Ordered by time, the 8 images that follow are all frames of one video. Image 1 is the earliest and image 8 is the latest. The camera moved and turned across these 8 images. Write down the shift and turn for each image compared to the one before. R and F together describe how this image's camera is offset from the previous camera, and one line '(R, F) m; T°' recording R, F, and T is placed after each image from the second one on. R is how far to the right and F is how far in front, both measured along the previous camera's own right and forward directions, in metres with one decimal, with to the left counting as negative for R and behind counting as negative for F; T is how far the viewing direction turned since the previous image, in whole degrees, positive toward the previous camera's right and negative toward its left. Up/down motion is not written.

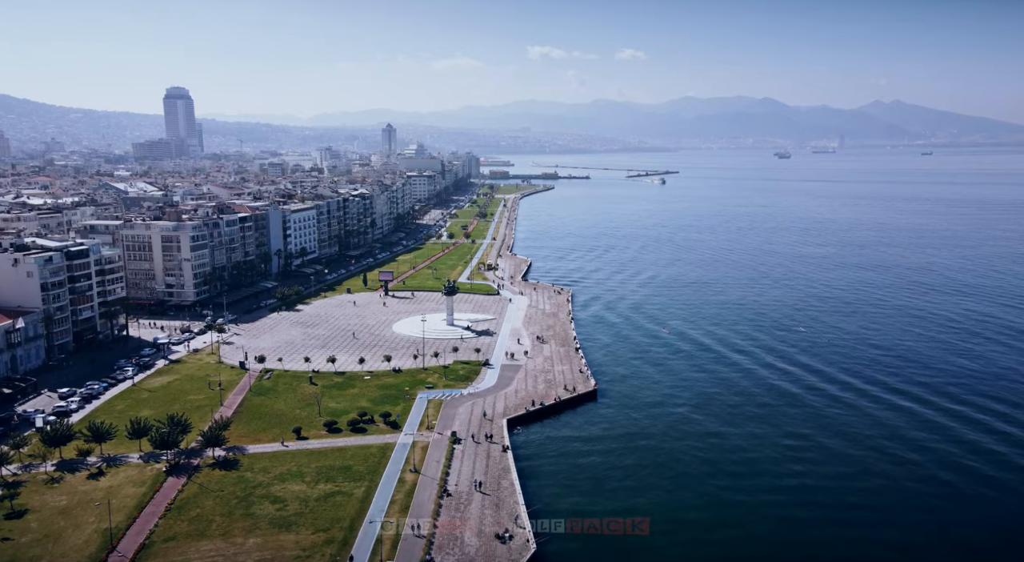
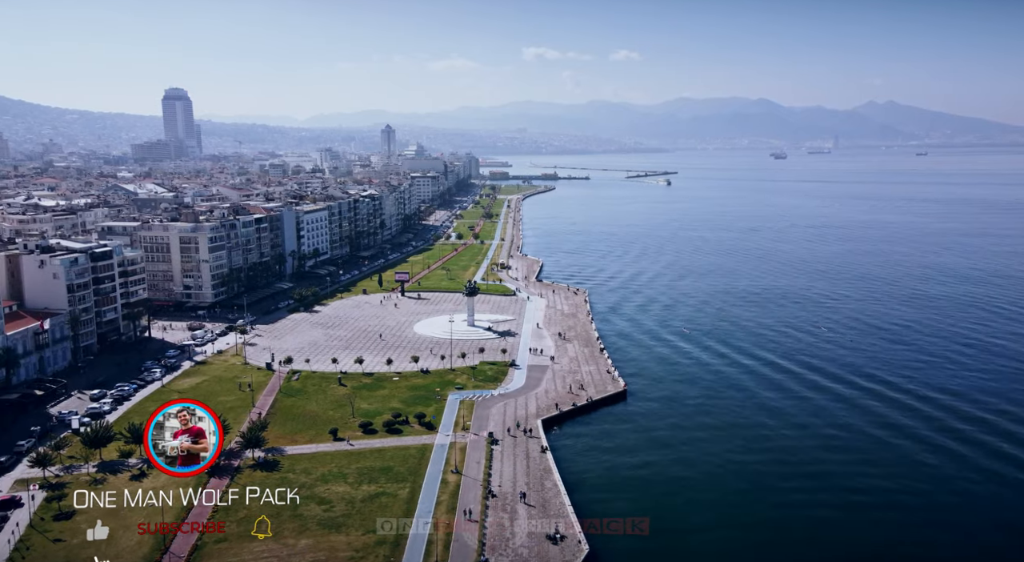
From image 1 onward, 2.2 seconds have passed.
(-2.9, 0.0) m; 0°
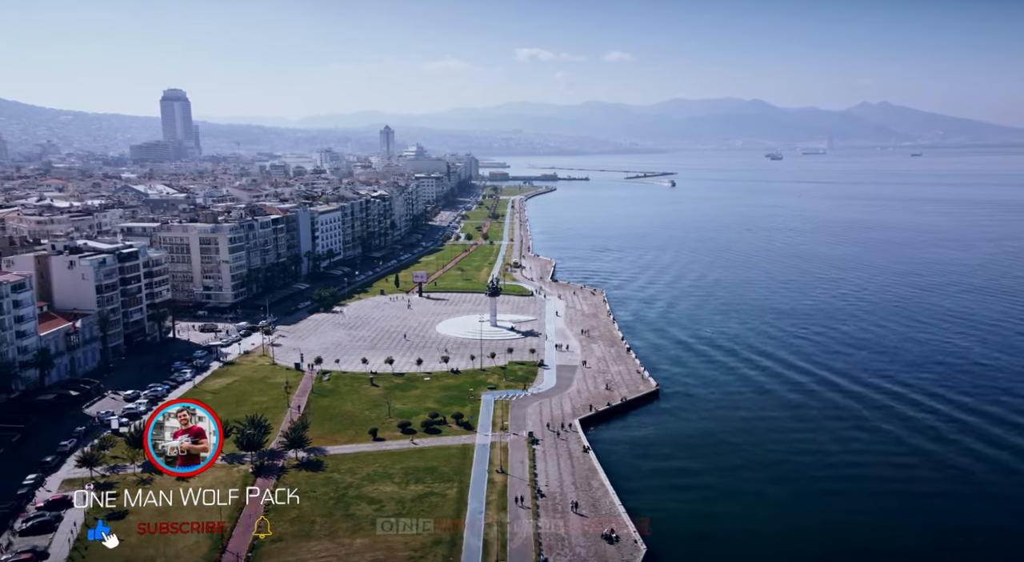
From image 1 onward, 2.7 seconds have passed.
(-3.2, -0.1) m; 0°
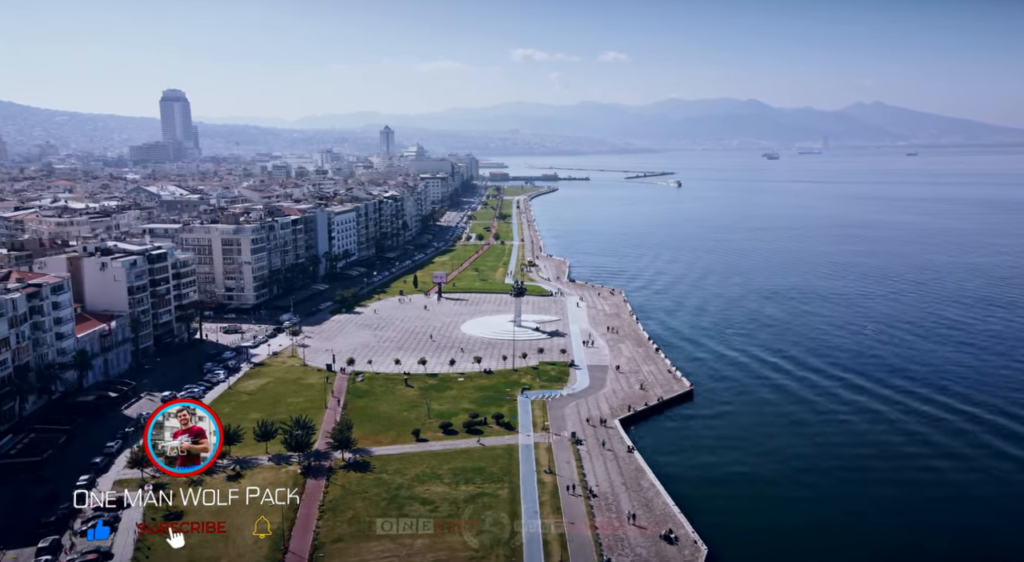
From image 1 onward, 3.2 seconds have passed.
(-3.3, -0.1) m; 0°
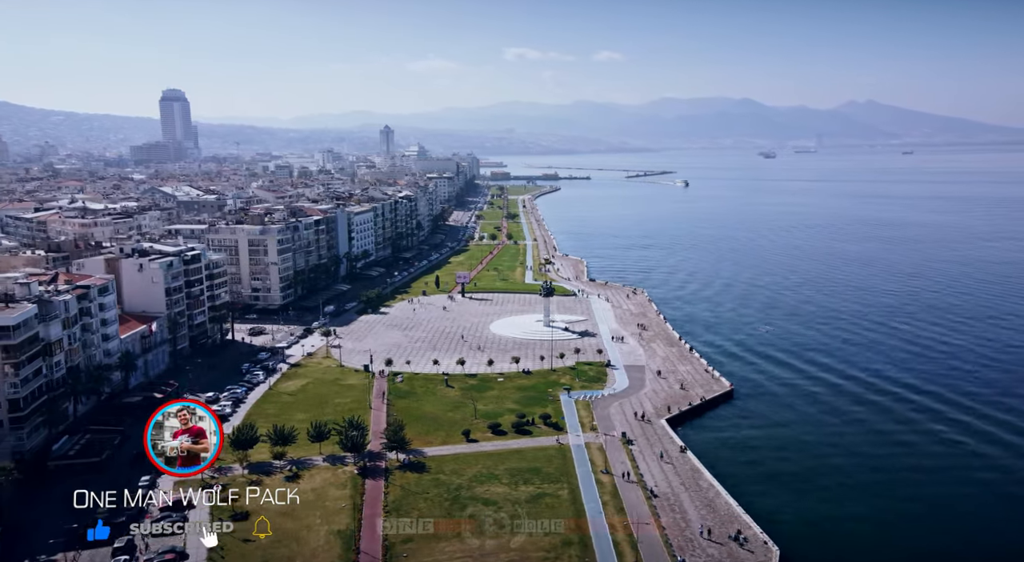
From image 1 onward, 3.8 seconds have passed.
(-3.9, -0.2) m; 0°
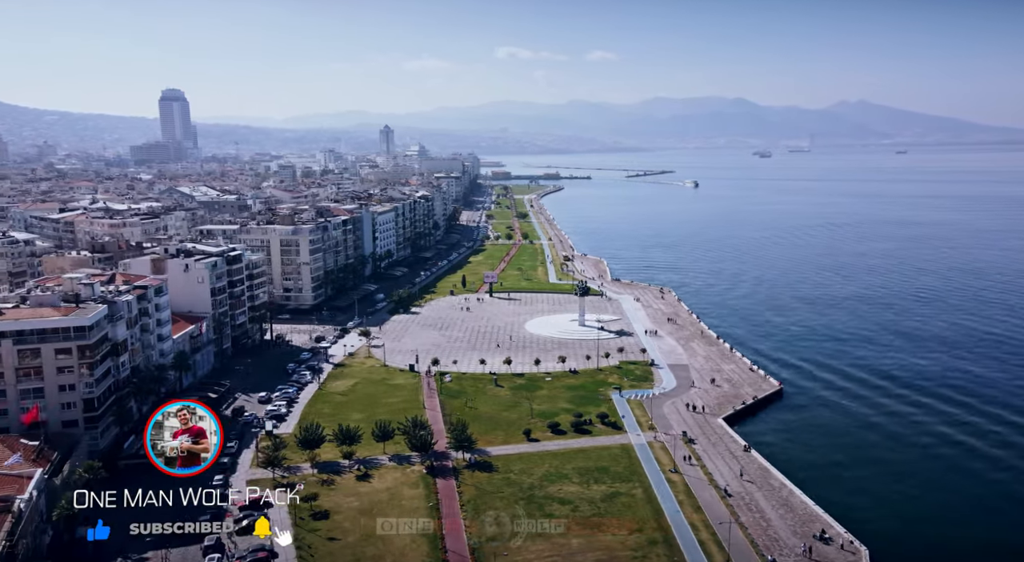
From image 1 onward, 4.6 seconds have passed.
(-4.8, -0.1) m; 0°
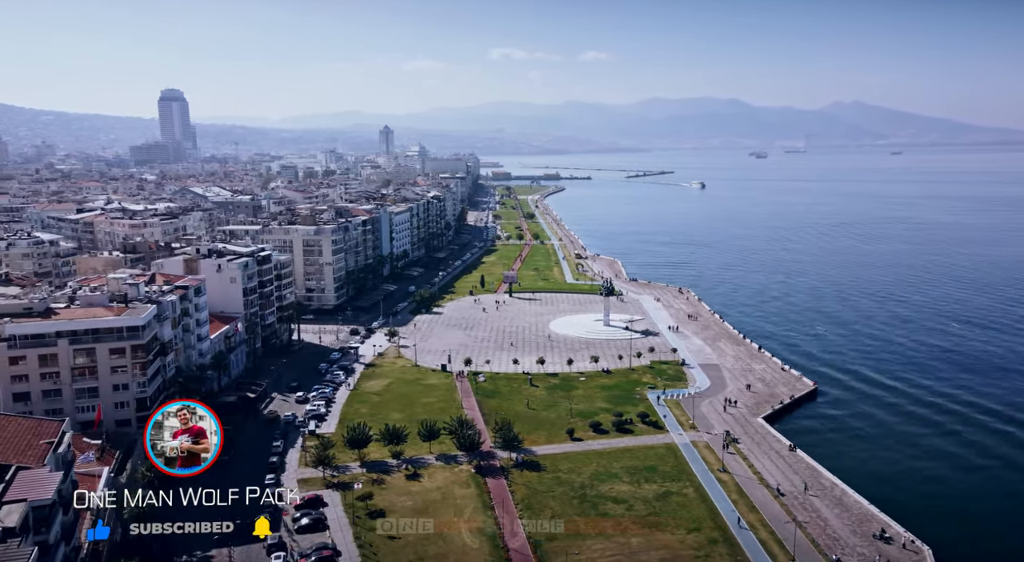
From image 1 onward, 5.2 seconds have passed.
(-3.4, -0.1) m; 0°
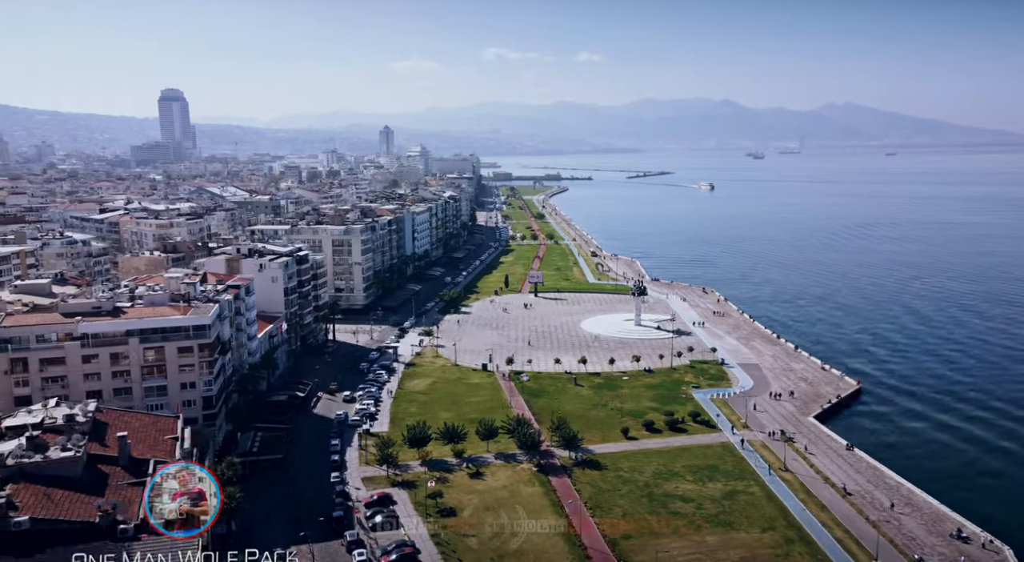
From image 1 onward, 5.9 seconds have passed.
(-4.3, -0.1) m; 0°
